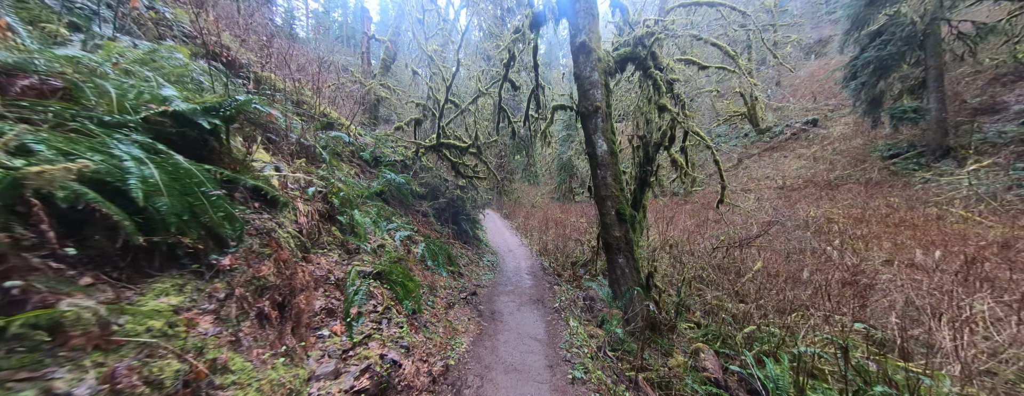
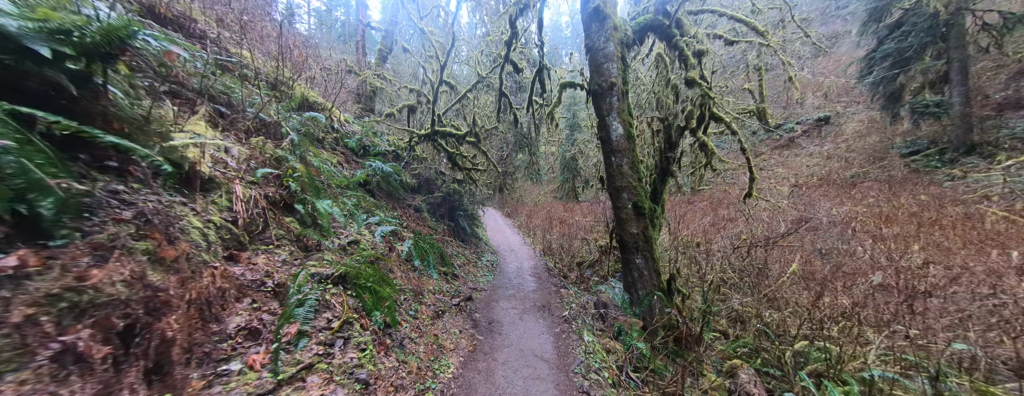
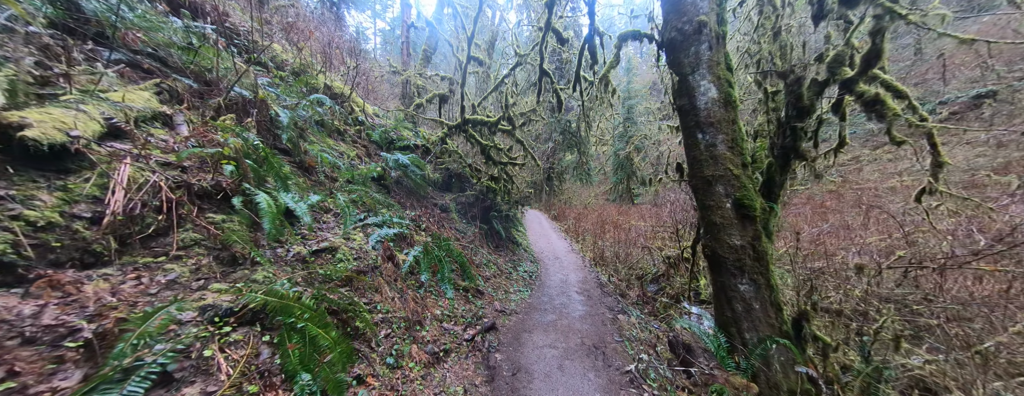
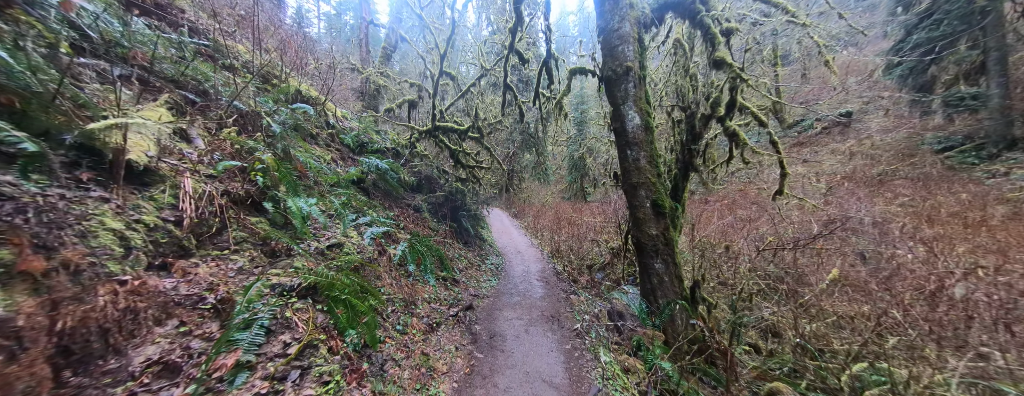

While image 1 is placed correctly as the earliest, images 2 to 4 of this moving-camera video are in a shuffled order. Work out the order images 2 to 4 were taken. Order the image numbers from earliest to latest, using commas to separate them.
2, 4, 3
